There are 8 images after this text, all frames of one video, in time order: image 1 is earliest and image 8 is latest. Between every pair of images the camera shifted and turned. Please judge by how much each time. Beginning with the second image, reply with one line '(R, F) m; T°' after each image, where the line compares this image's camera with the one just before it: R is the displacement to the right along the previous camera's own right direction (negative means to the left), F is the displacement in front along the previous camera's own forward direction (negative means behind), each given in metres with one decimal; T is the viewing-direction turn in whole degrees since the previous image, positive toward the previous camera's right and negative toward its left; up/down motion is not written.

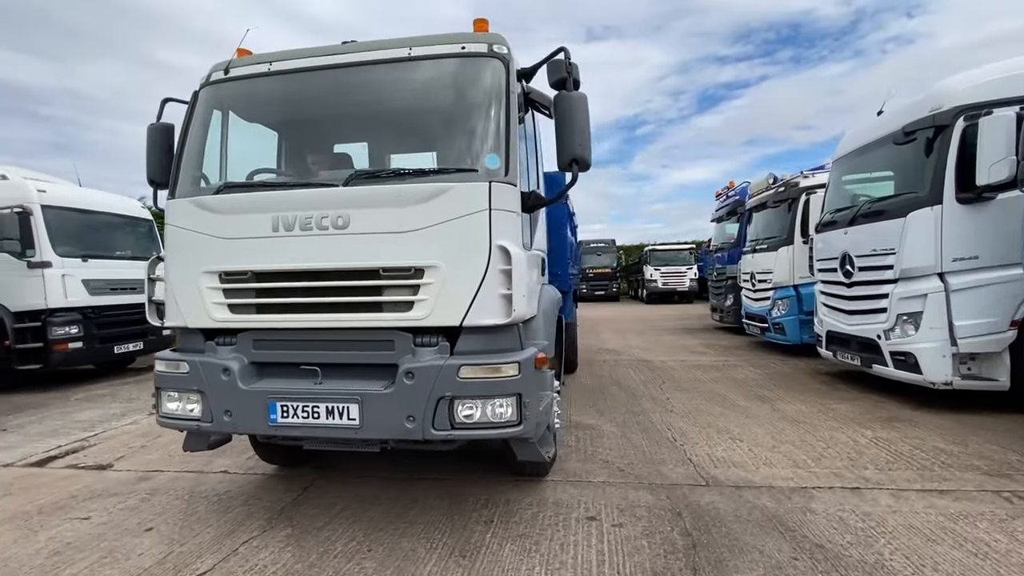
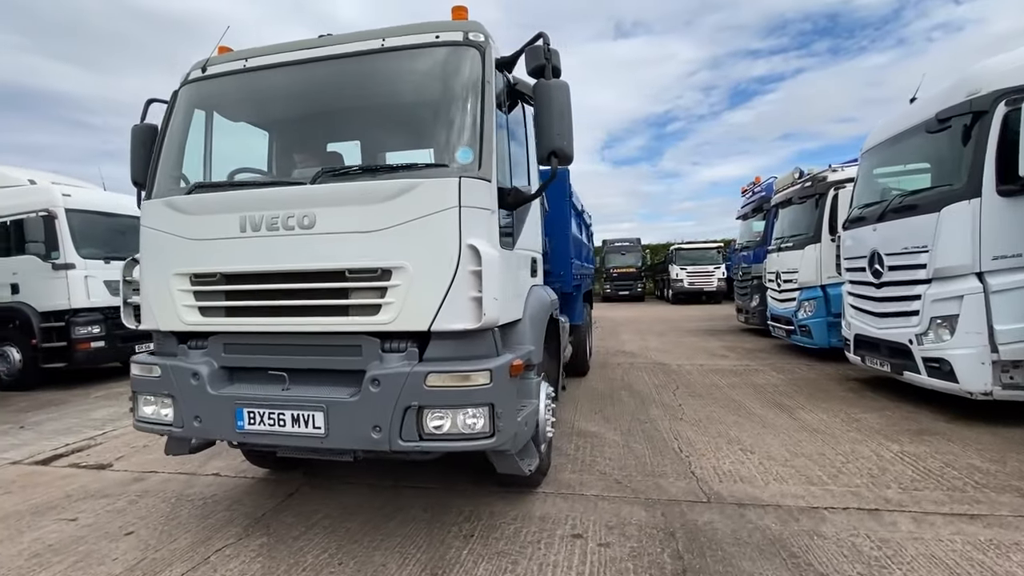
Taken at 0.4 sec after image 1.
(+0.3, +0.2) m; -3°
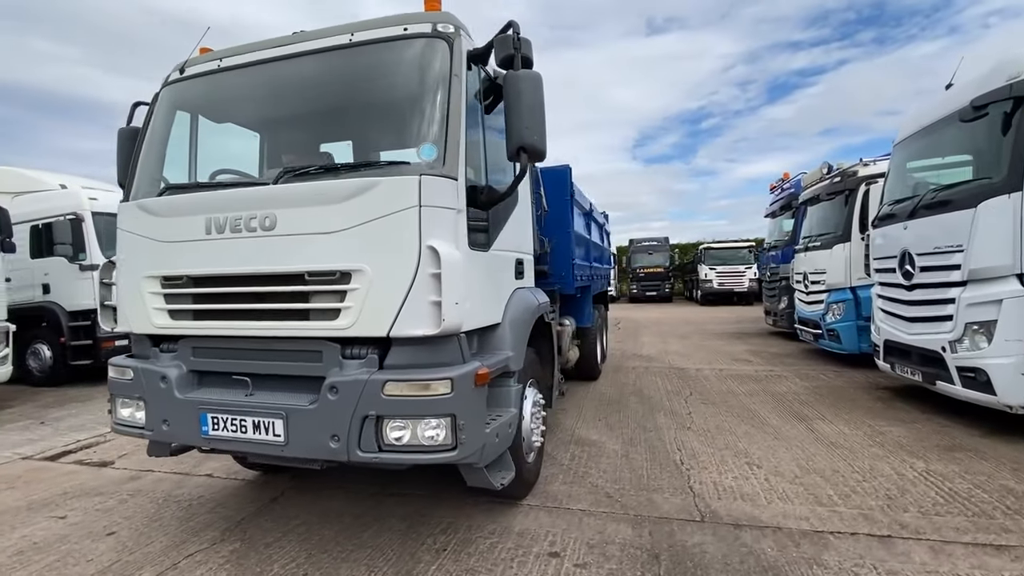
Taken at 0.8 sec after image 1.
(+0.4, +0.2) m; -4°
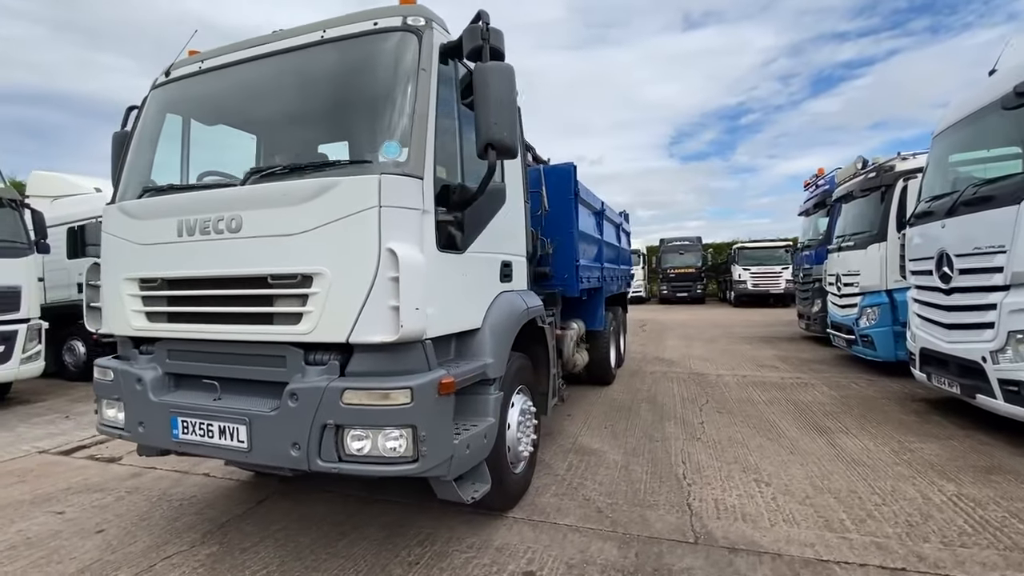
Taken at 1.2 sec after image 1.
(+0.4, +0.2) m; -4°
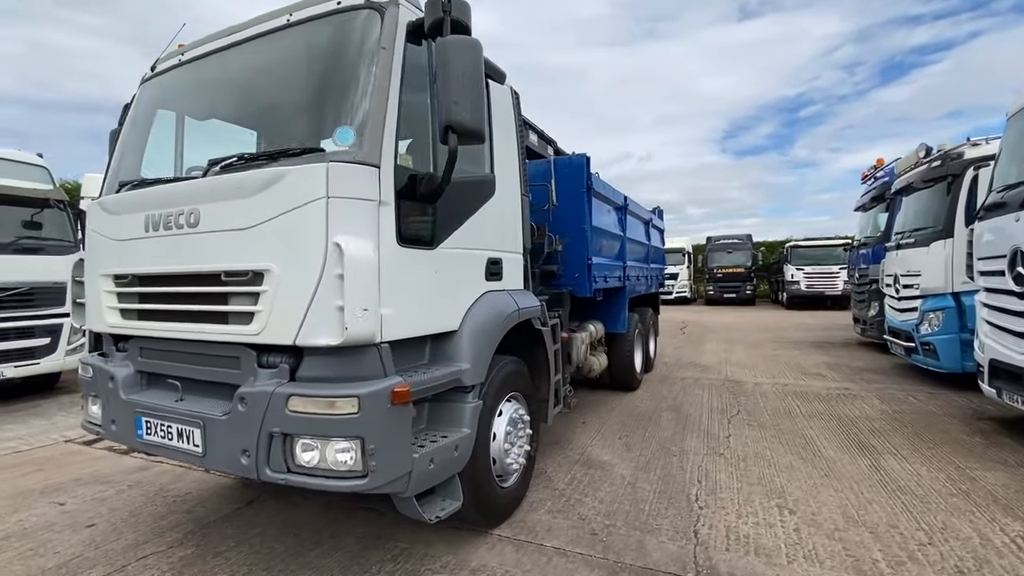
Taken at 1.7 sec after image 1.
(+0.4, +0.3) m; -5°
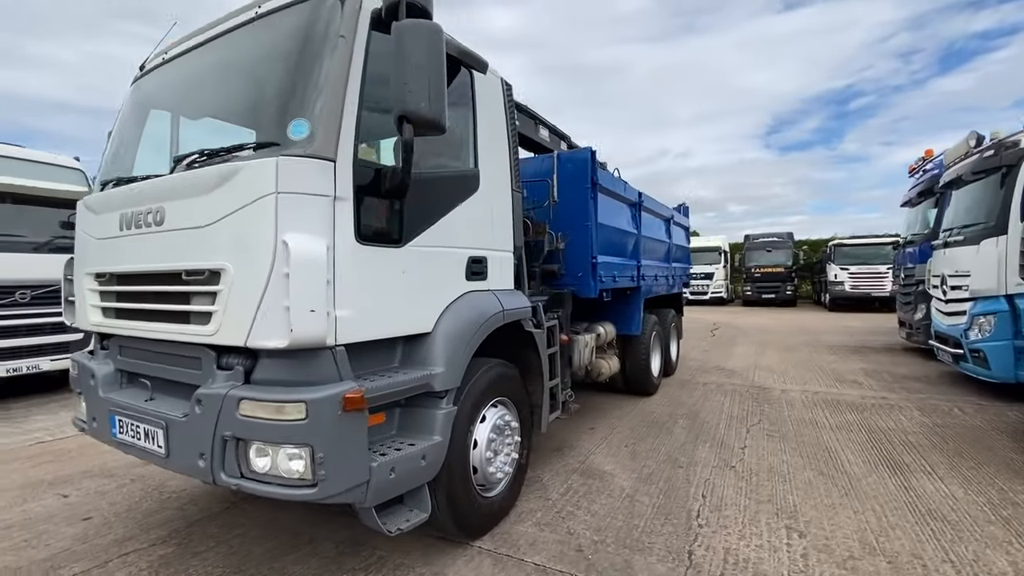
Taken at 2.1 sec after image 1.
(+0.3, +0.2) m; -4°
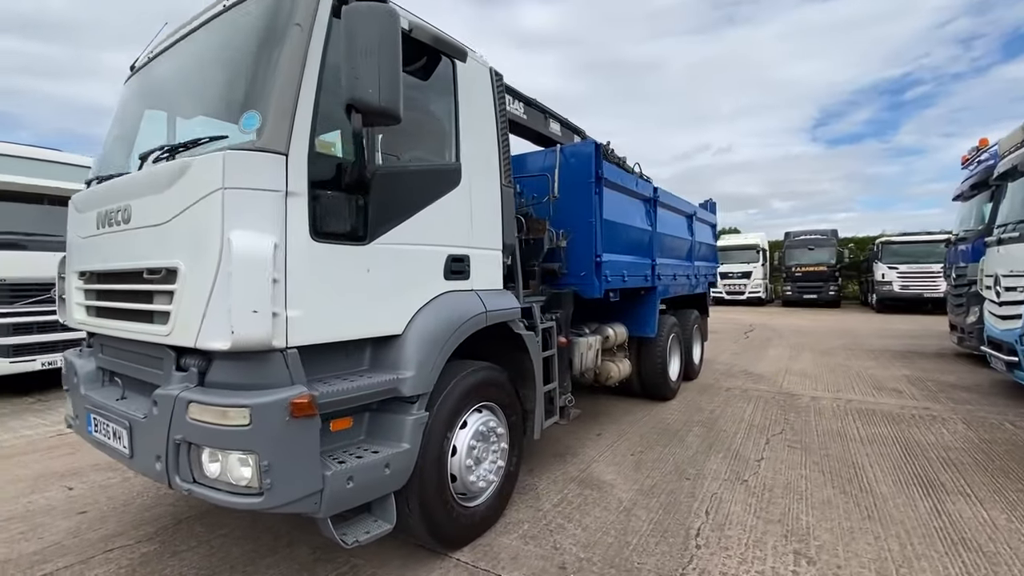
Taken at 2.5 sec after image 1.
(+0.3, +0.2) m; -4°
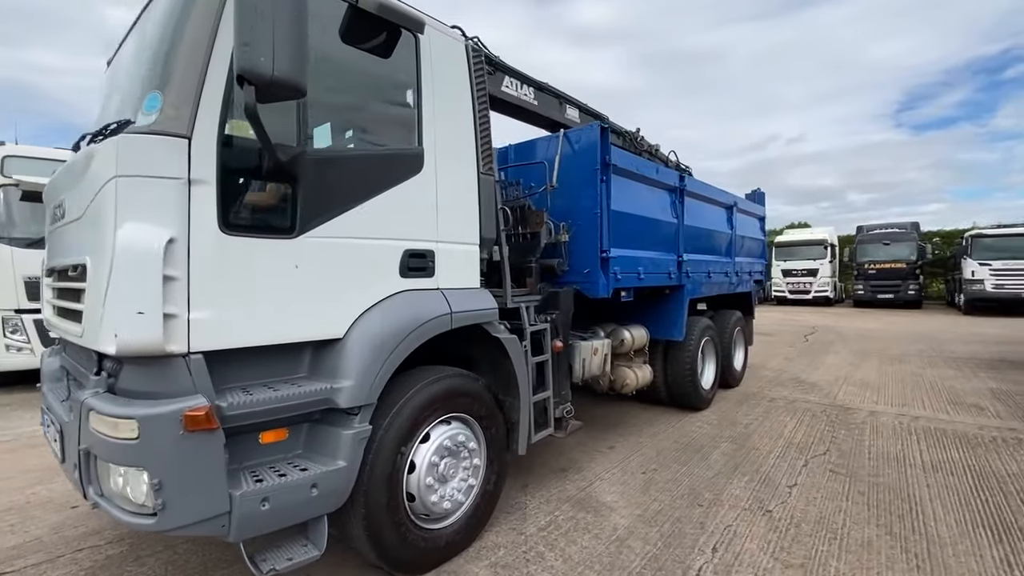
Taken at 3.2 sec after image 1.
(+0.5, +0.4) m; -7°
